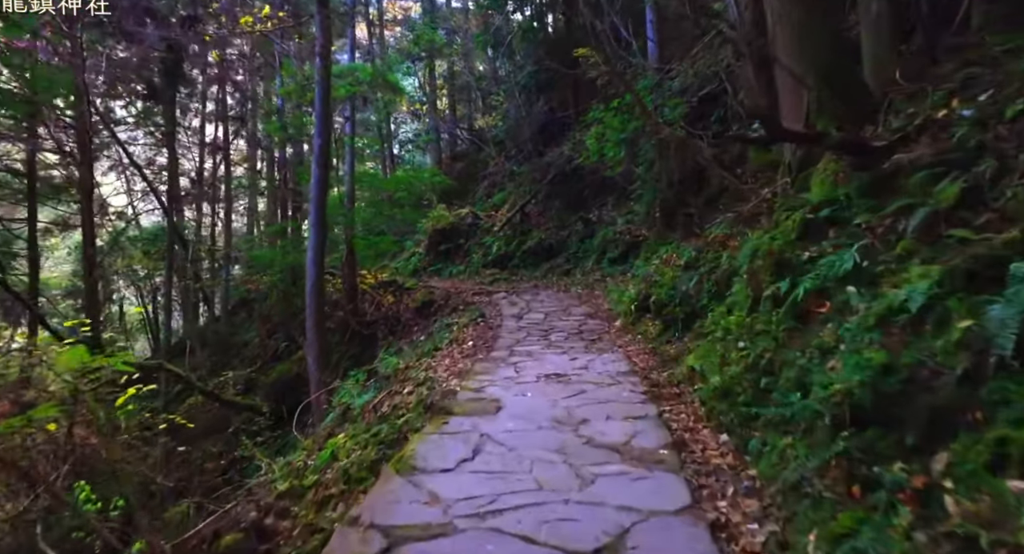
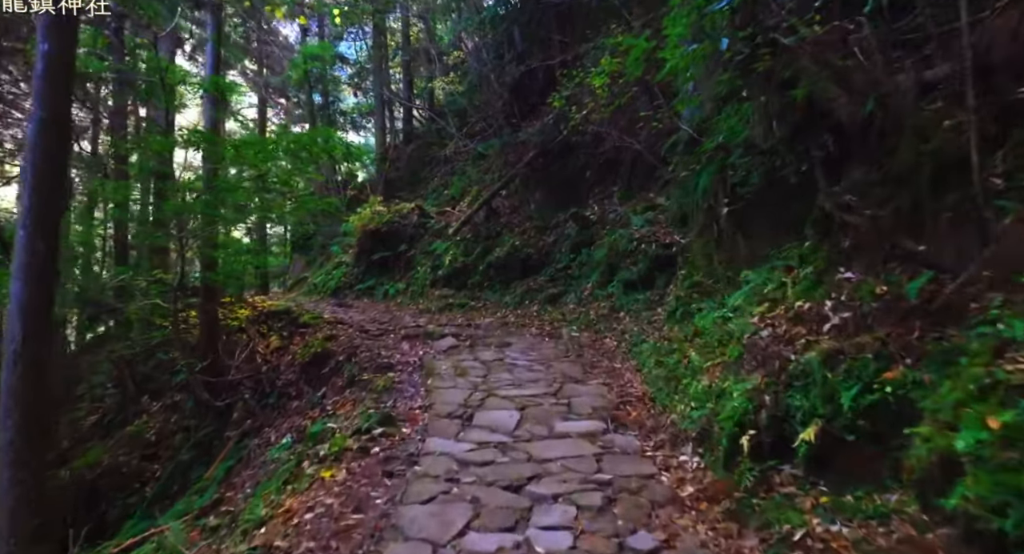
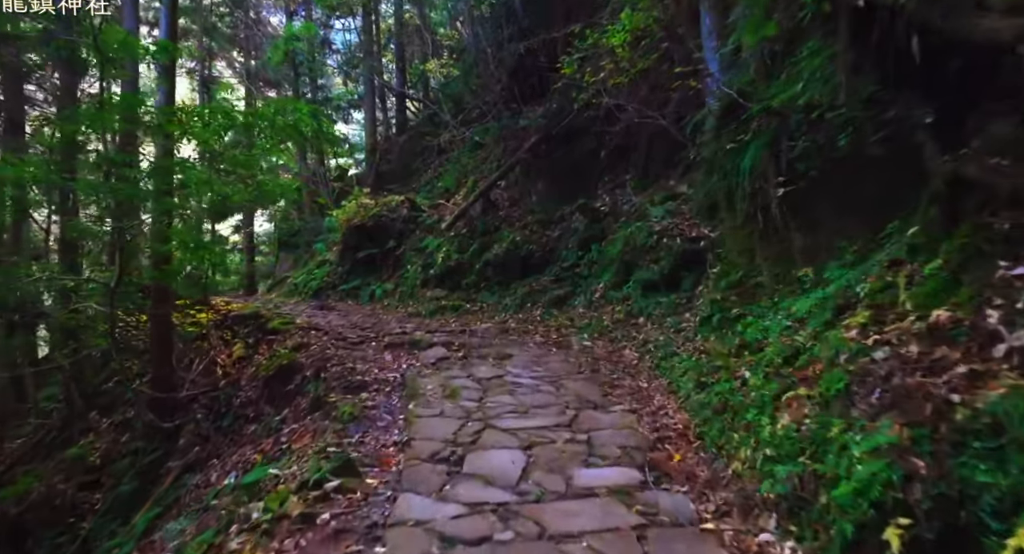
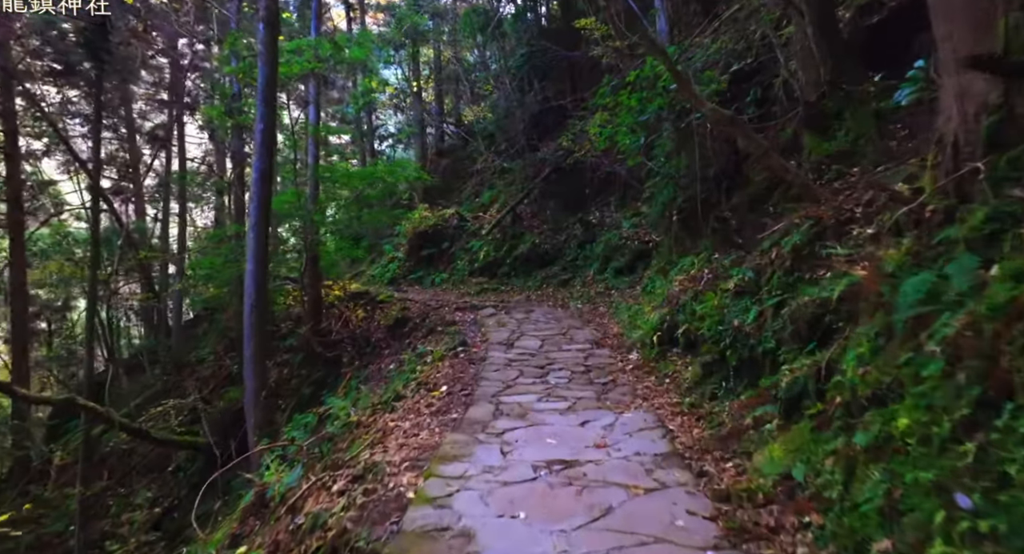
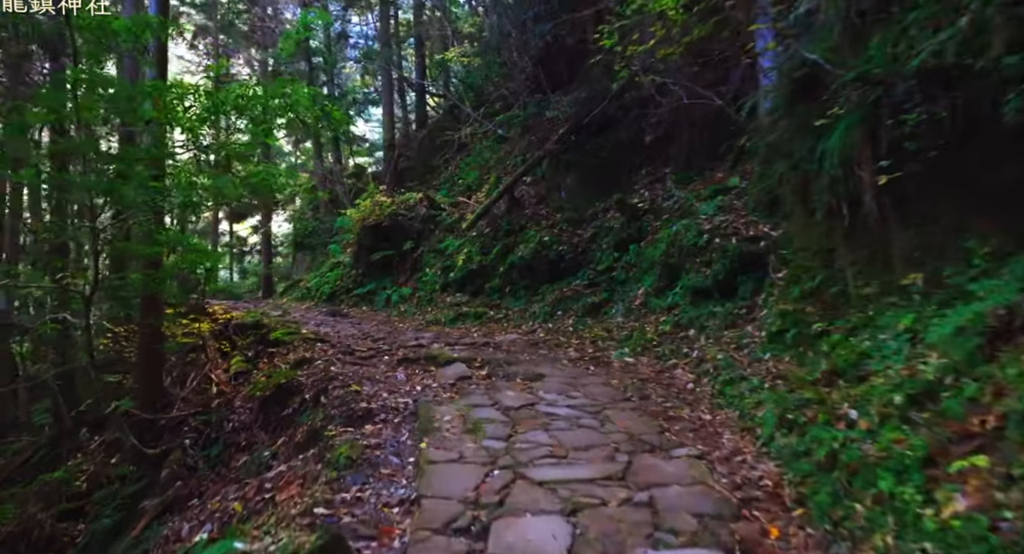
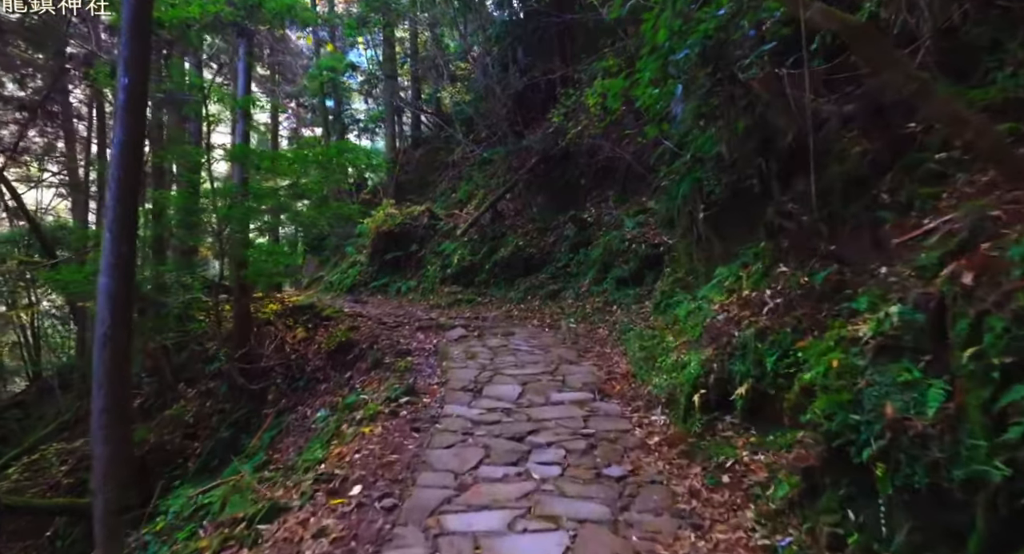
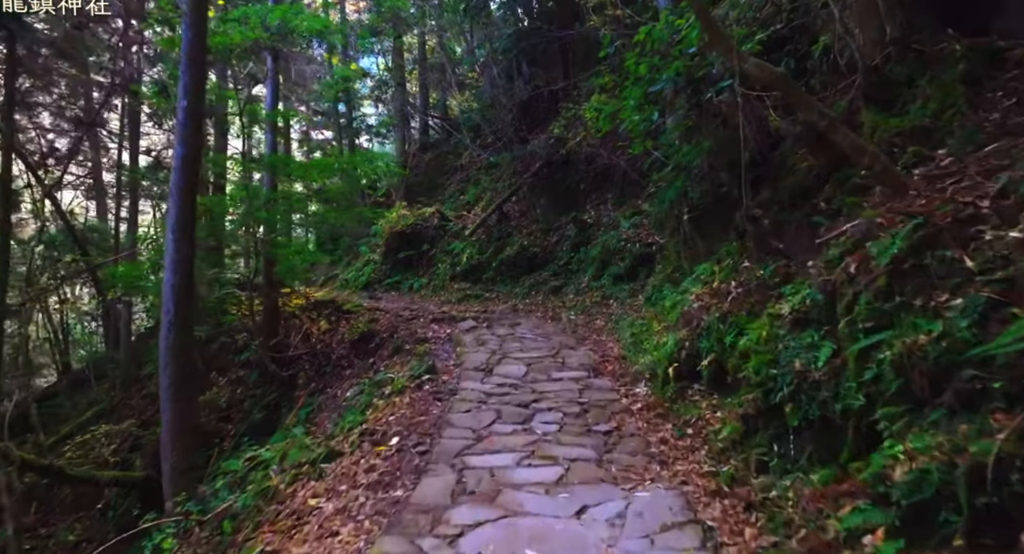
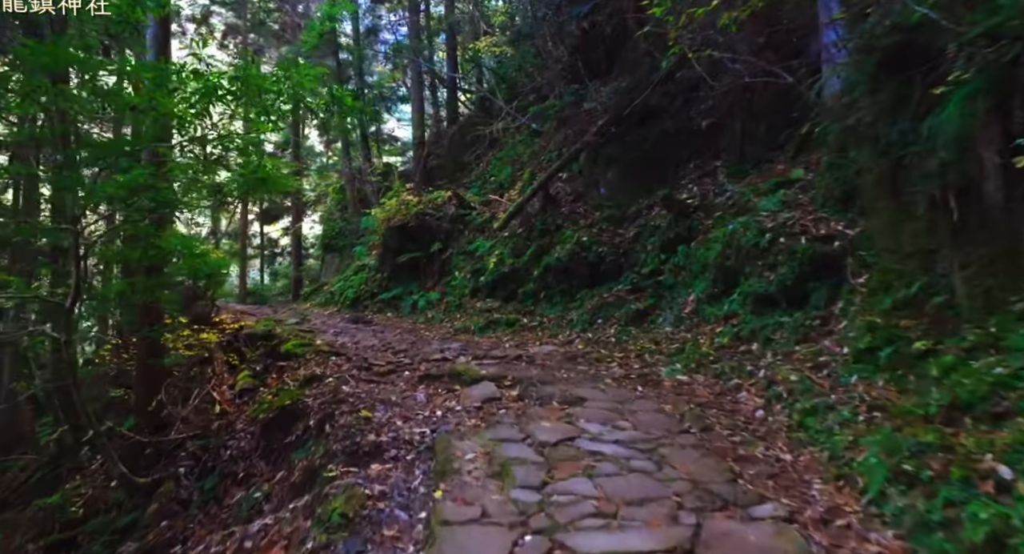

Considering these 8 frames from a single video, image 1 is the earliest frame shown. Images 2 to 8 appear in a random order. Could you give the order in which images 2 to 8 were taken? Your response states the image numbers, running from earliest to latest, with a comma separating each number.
4, 7, 6, 2, 3, 5, 8
